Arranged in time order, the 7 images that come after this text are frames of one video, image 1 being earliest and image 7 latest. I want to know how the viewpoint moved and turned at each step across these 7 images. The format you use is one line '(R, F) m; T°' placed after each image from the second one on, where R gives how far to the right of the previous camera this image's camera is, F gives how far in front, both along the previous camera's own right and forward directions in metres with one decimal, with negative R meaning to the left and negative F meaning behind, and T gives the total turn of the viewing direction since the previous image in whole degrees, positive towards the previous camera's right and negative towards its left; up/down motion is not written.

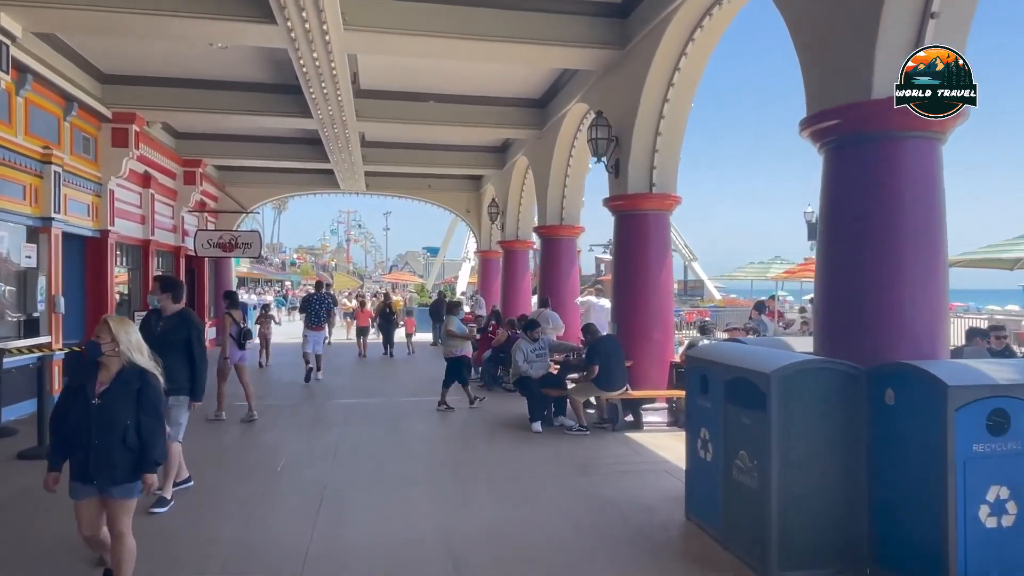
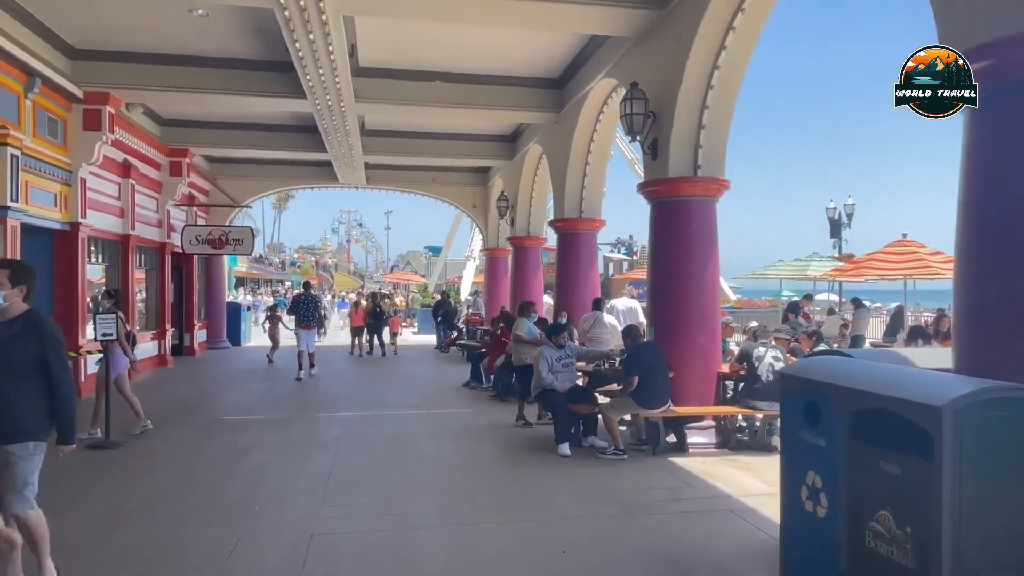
(-0.2, +1.1) m; 0°
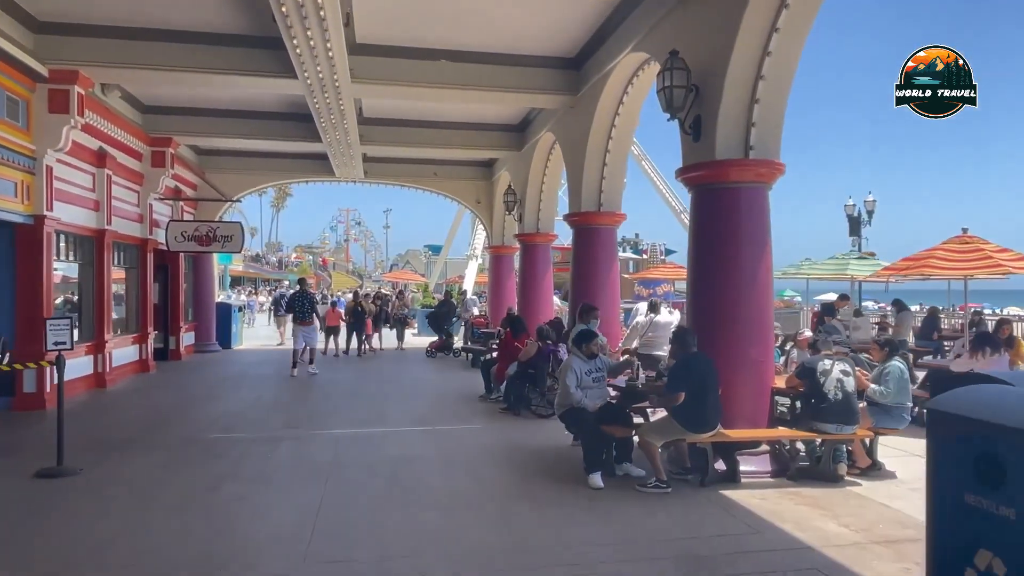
(-0.2, +1.0) m; 0°
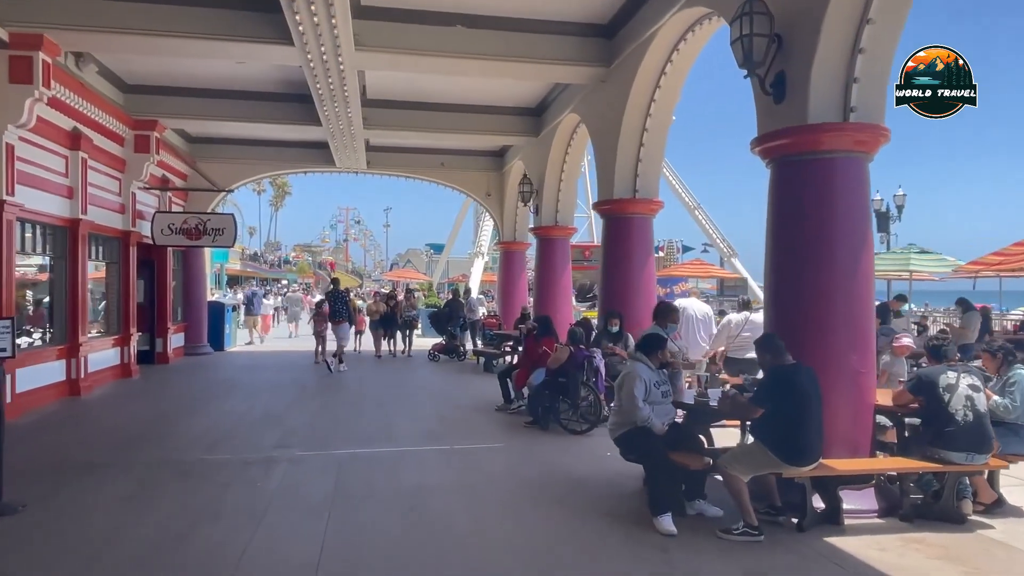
(-0.3, +1.1) m; 0°
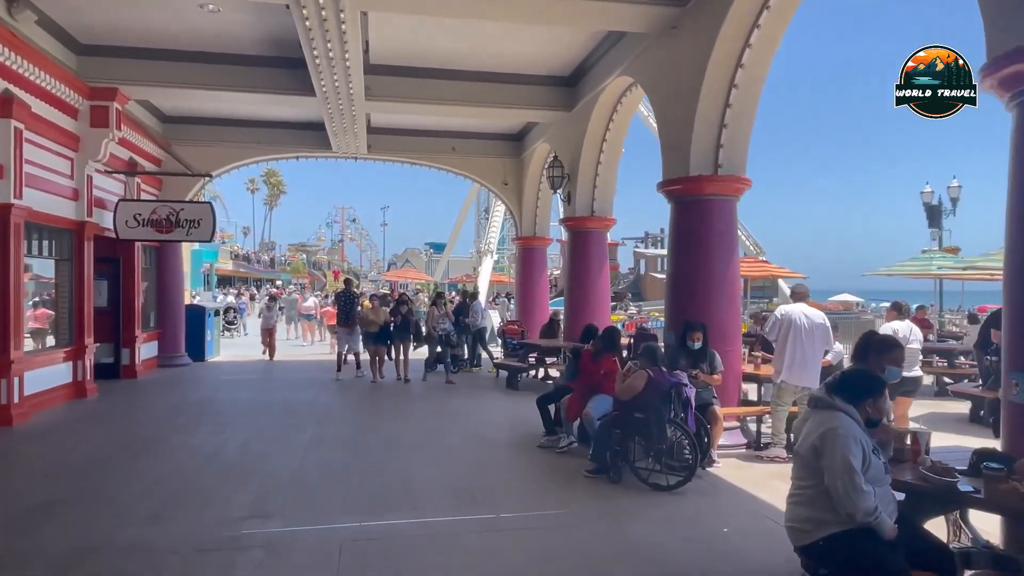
(-0.5, +2.0) m; 0°
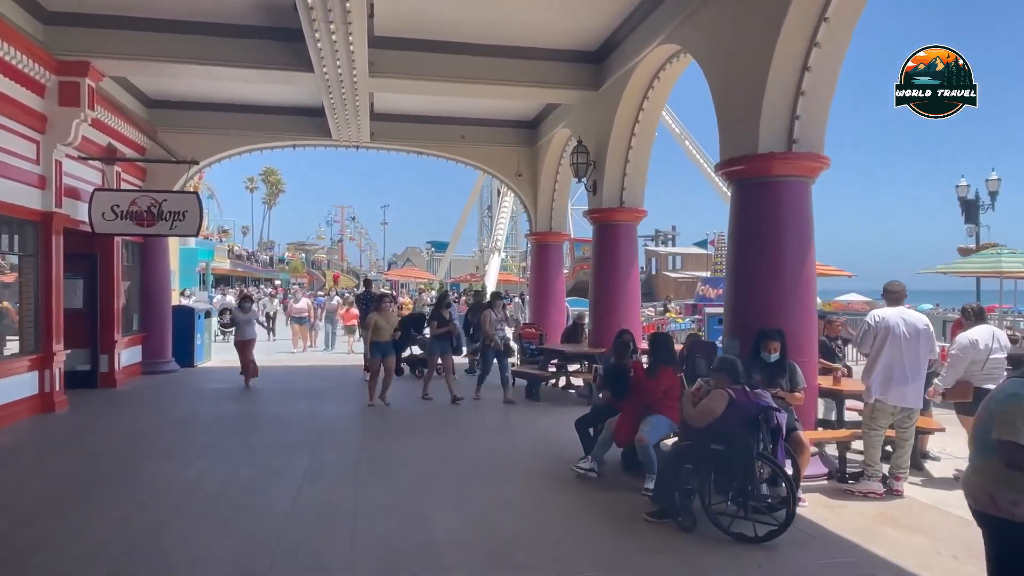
(-0.3, +1.1) m; 0°
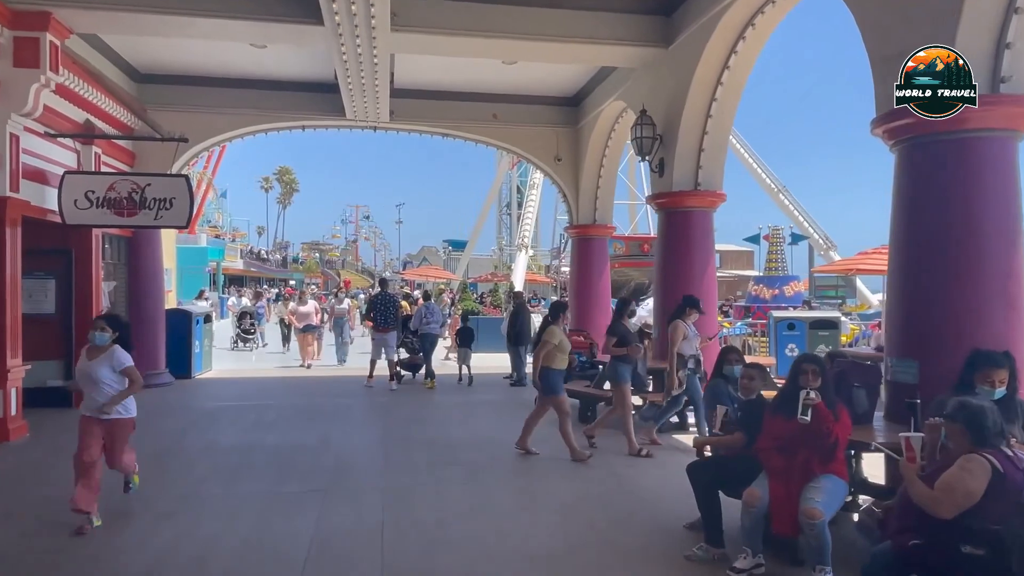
(-0.4, +1.7) m; -1°
